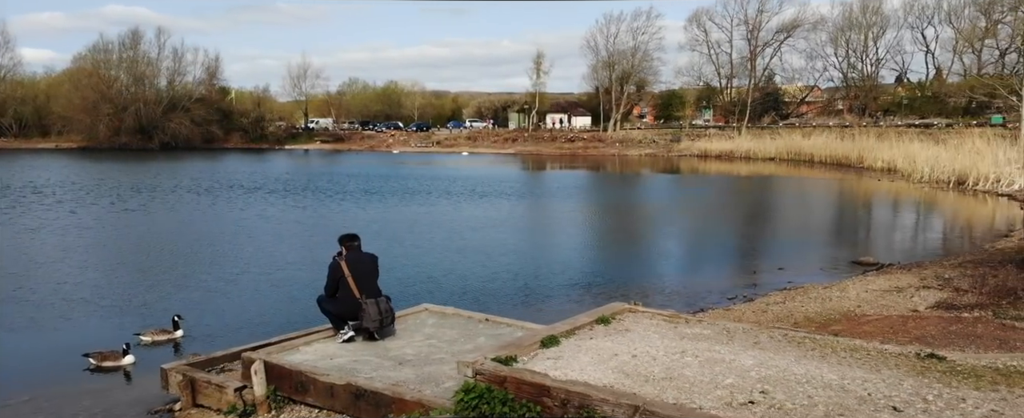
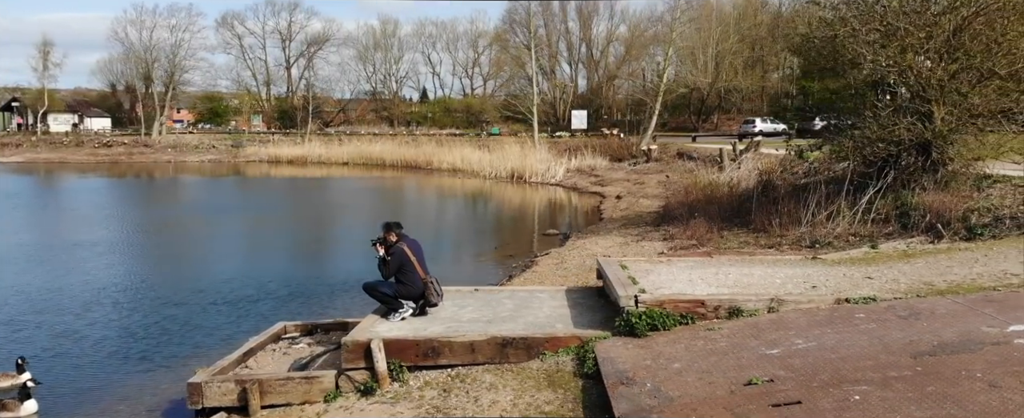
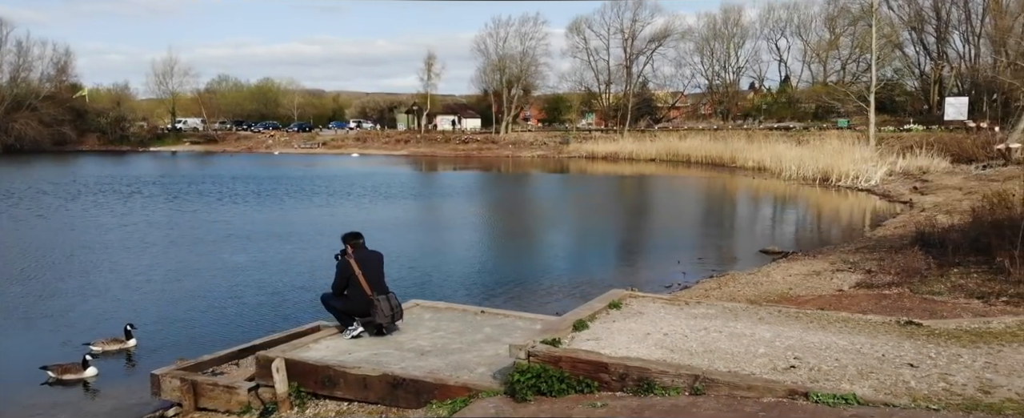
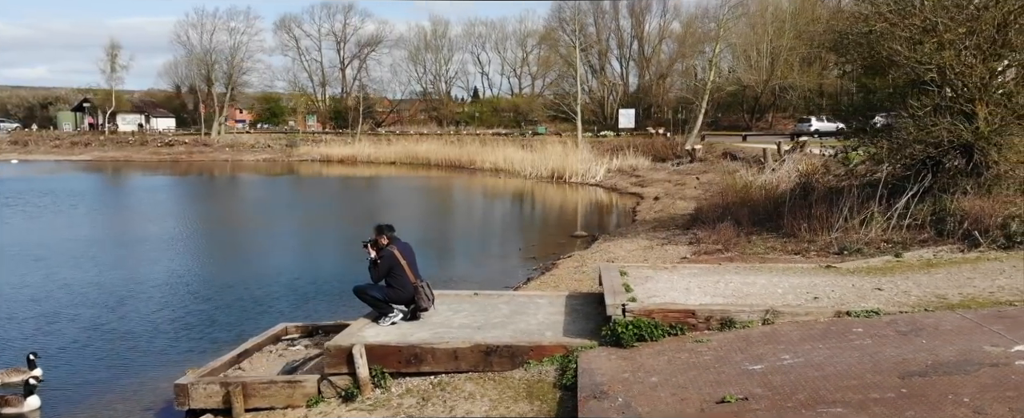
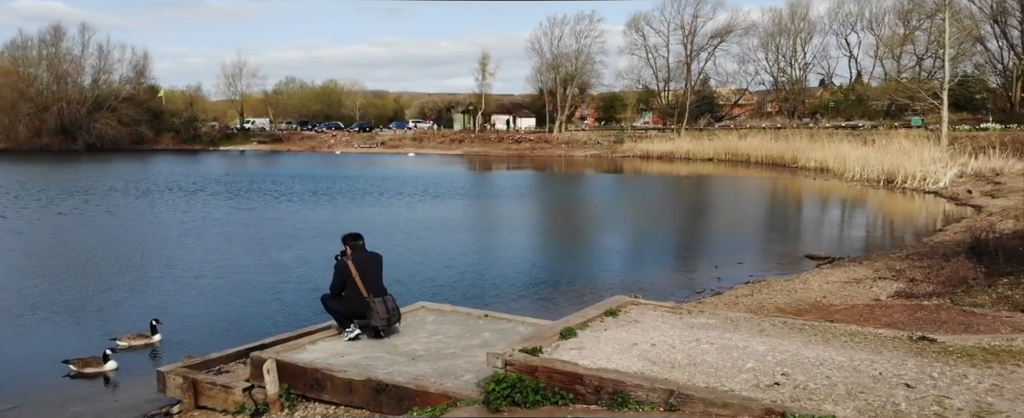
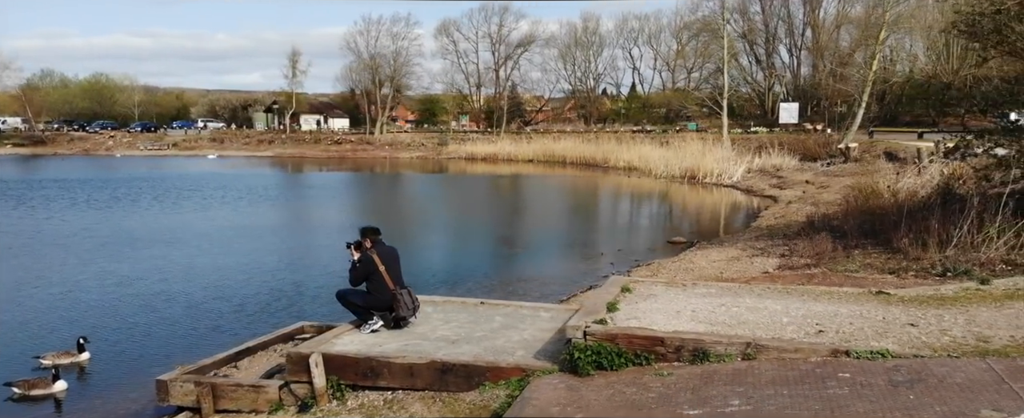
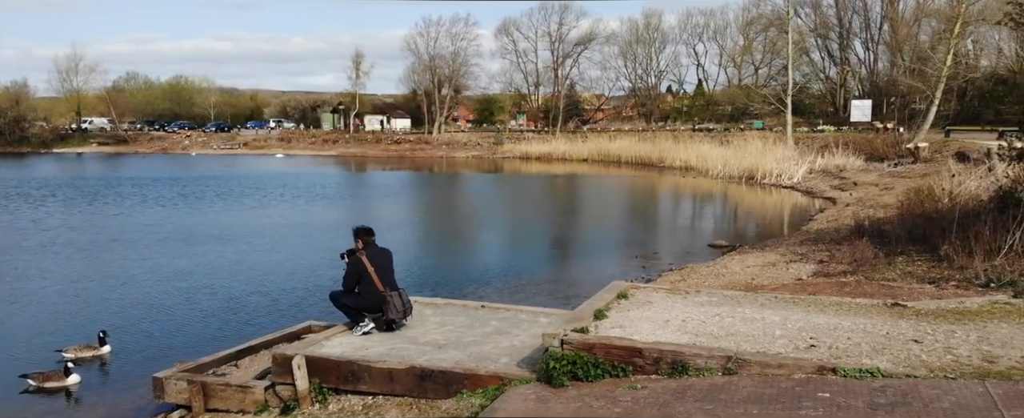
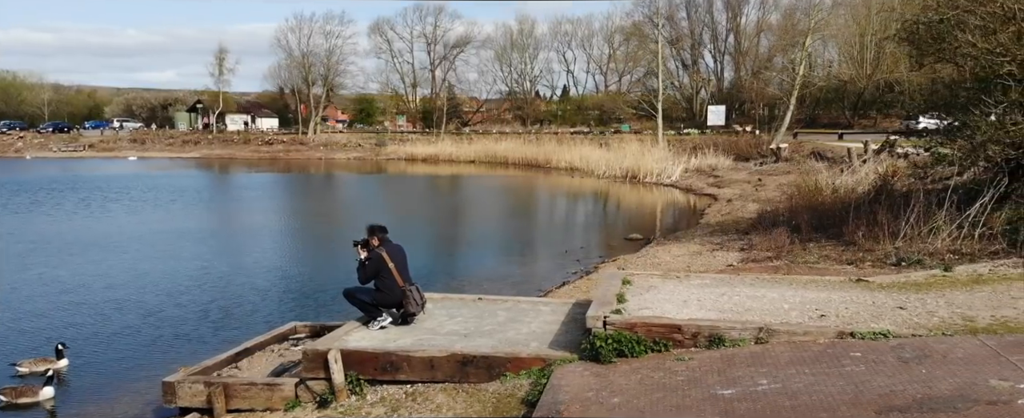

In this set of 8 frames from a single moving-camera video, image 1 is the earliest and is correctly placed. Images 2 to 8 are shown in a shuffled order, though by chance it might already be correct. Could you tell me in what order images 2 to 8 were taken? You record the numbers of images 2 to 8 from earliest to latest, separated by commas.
5, 3, 7, 6, 8, 4, 2
